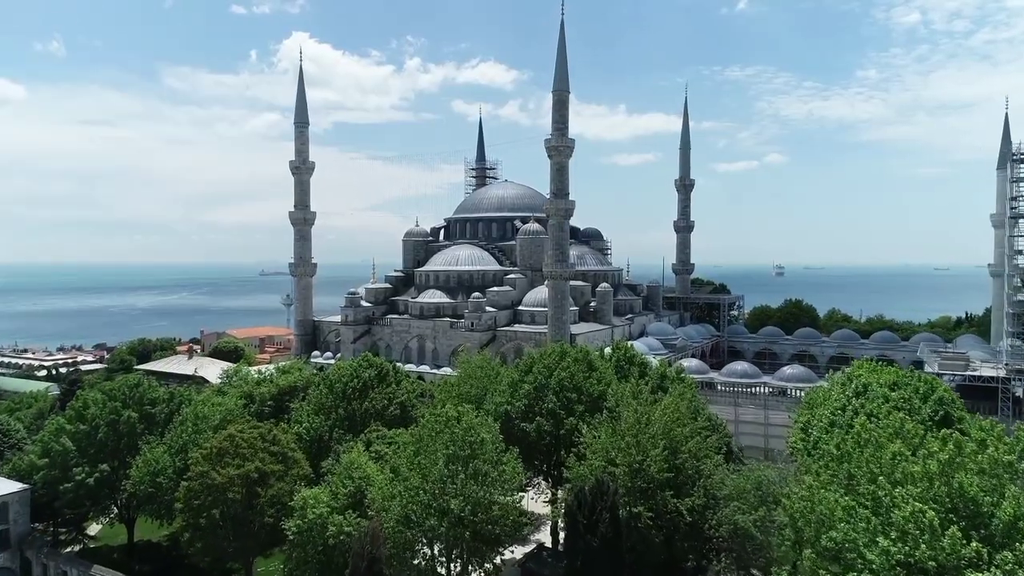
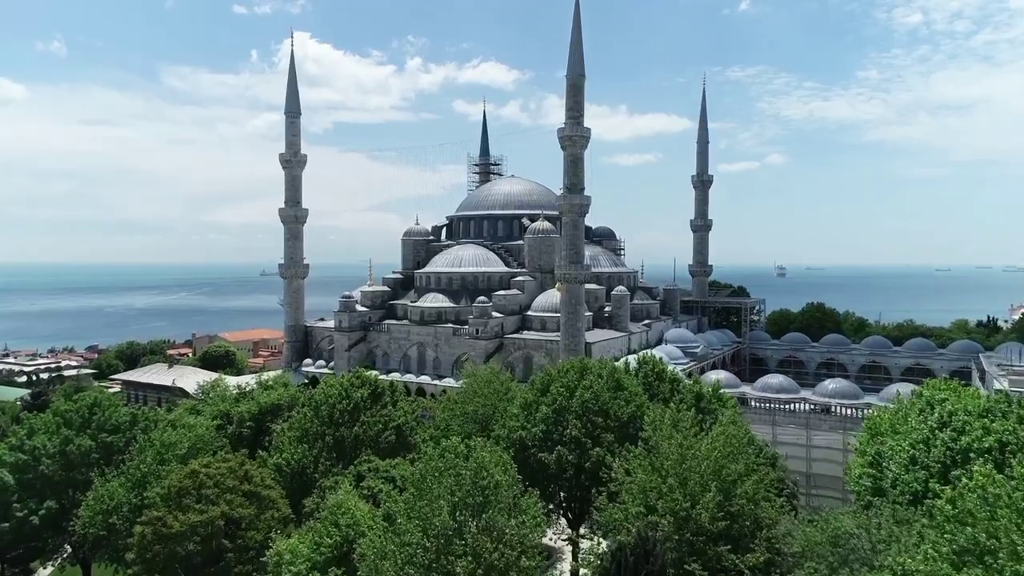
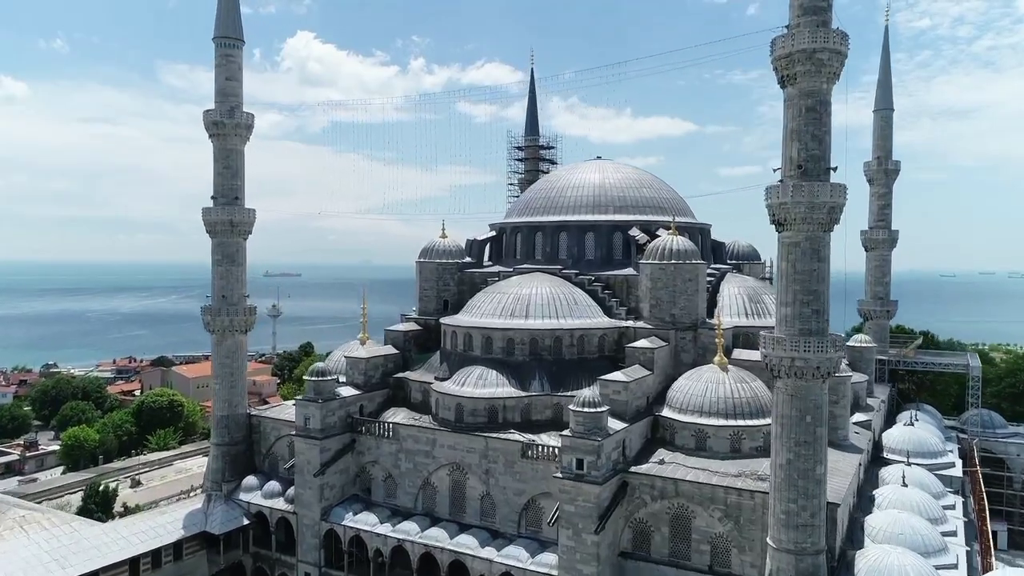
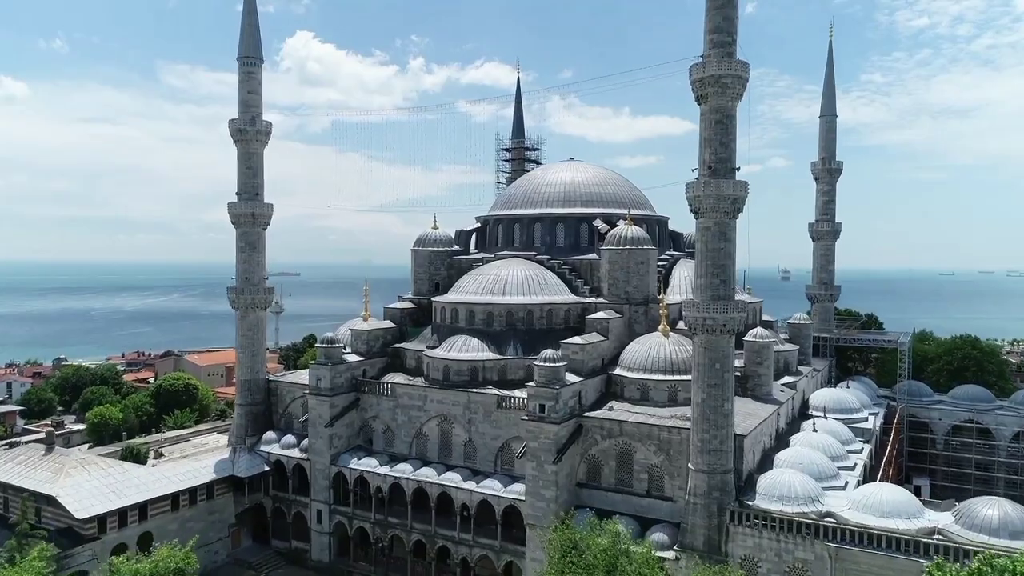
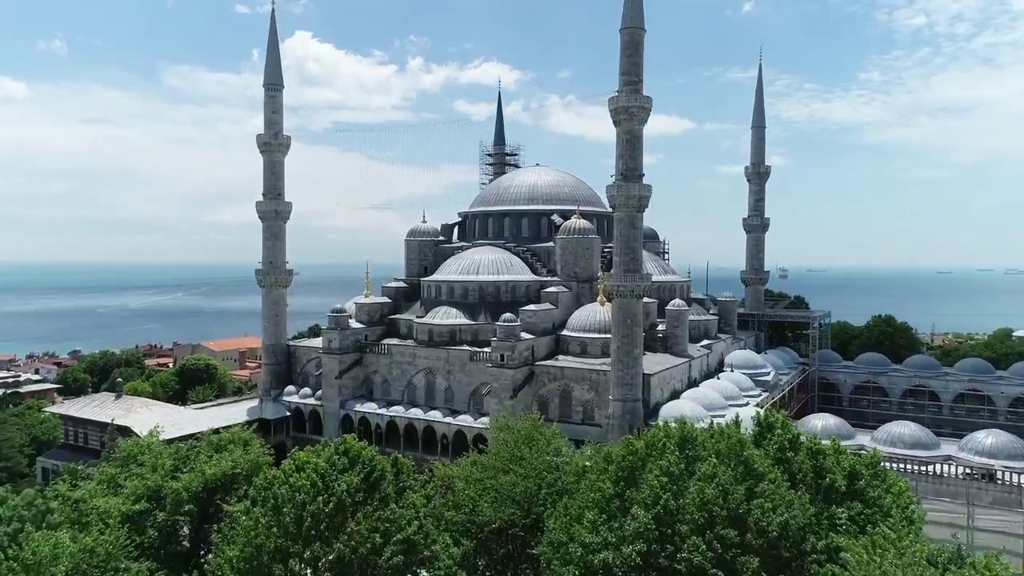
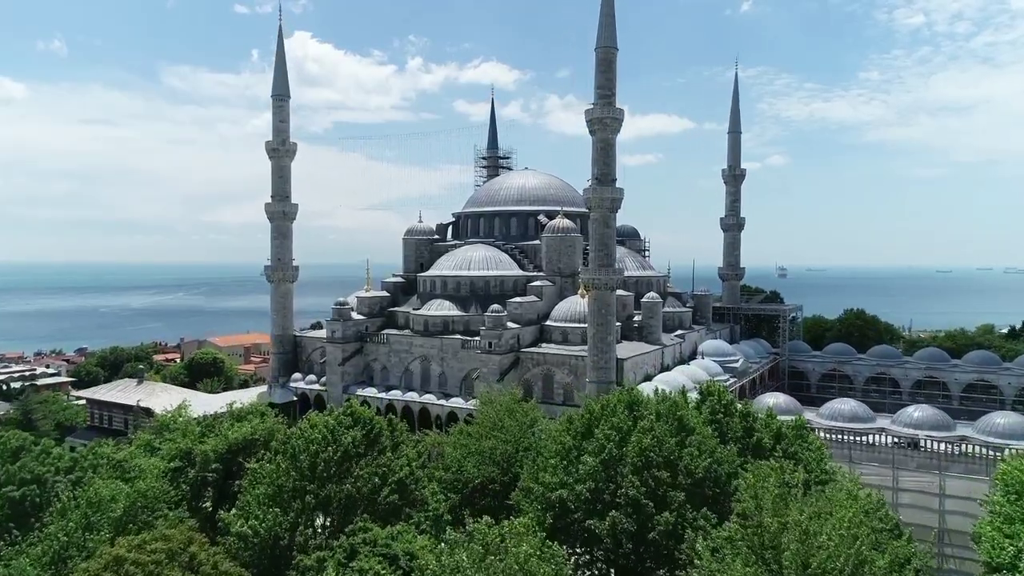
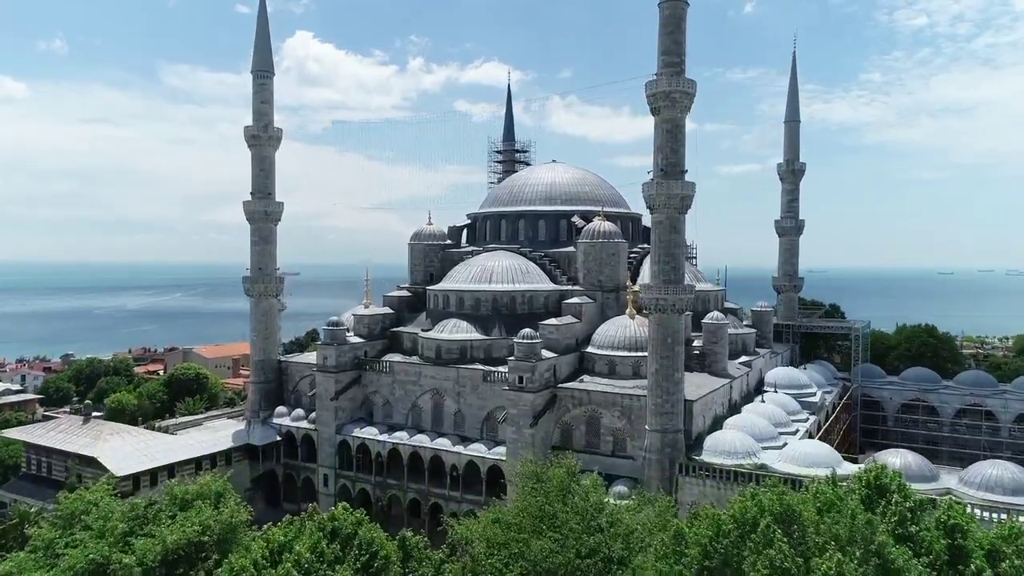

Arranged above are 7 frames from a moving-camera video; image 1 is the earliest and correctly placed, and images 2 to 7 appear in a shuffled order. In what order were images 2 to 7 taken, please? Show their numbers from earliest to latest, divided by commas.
2, 6, 5, 7, 4, 3
